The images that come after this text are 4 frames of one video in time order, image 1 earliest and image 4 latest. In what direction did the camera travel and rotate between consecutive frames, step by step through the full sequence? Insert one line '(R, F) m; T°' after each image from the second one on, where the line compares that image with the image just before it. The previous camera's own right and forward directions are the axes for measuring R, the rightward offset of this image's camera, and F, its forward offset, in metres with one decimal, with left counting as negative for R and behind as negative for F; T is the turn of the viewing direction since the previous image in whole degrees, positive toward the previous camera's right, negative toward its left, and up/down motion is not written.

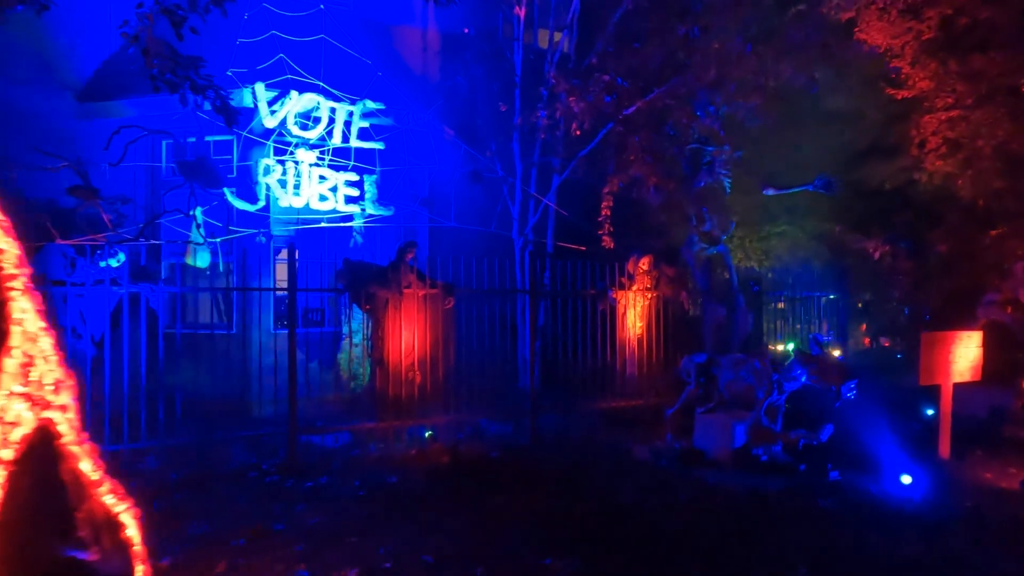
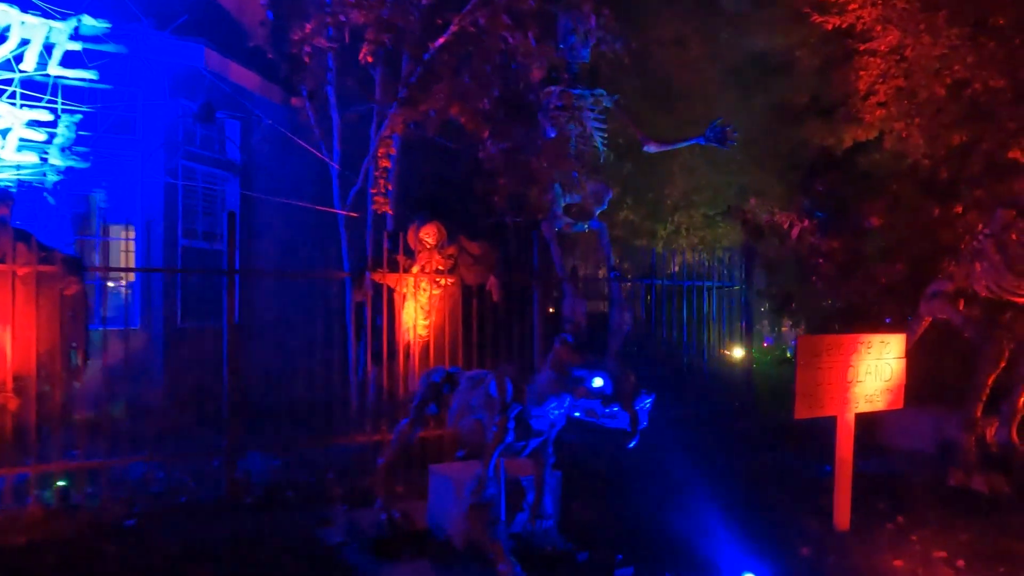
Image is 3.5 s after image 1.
(+2.6, +3.1) m; 0°
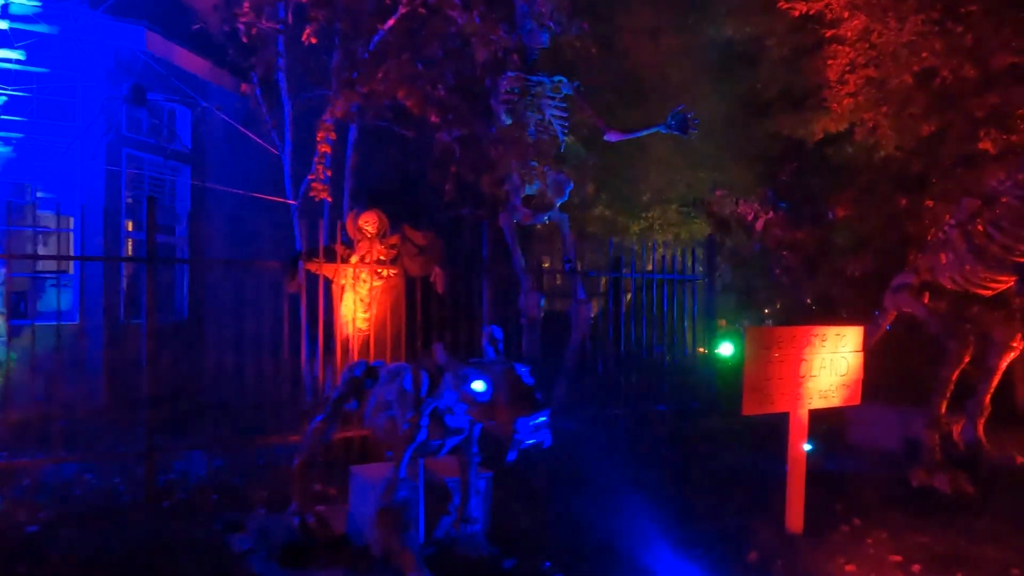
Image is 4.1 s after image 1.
(+0.4, +0.3) m; +1°
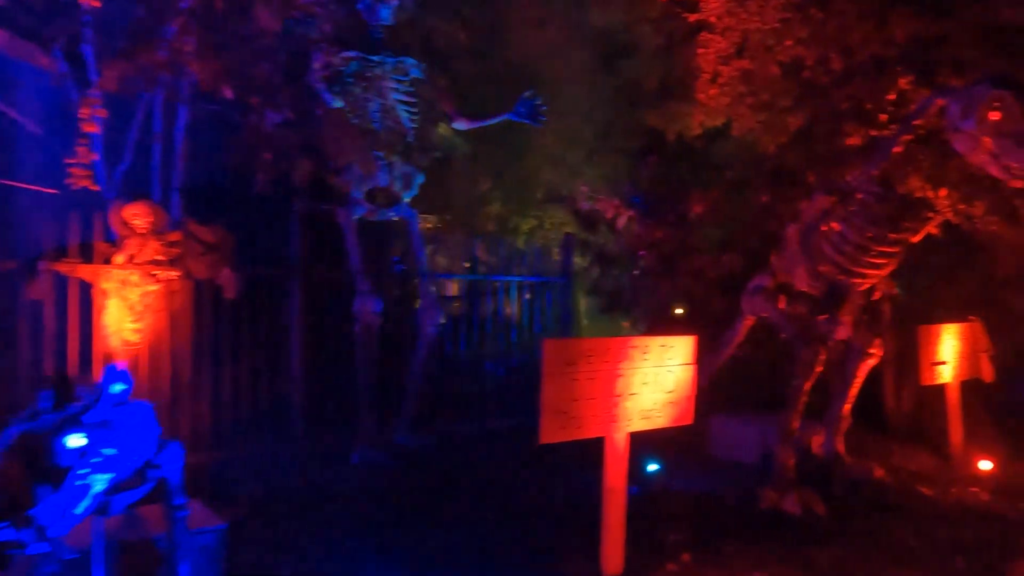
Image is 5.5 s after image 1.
(+1.0, +0.8) m; +5°
